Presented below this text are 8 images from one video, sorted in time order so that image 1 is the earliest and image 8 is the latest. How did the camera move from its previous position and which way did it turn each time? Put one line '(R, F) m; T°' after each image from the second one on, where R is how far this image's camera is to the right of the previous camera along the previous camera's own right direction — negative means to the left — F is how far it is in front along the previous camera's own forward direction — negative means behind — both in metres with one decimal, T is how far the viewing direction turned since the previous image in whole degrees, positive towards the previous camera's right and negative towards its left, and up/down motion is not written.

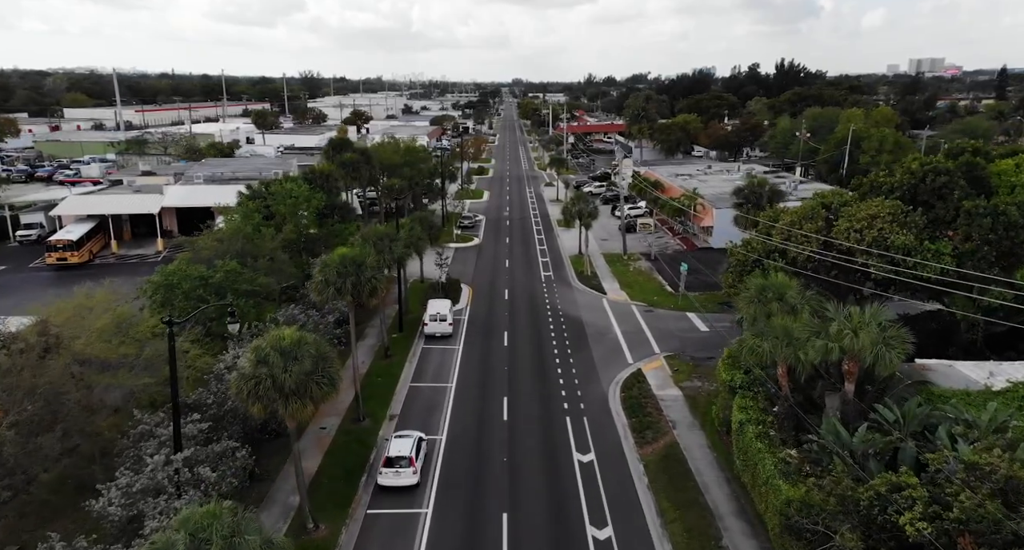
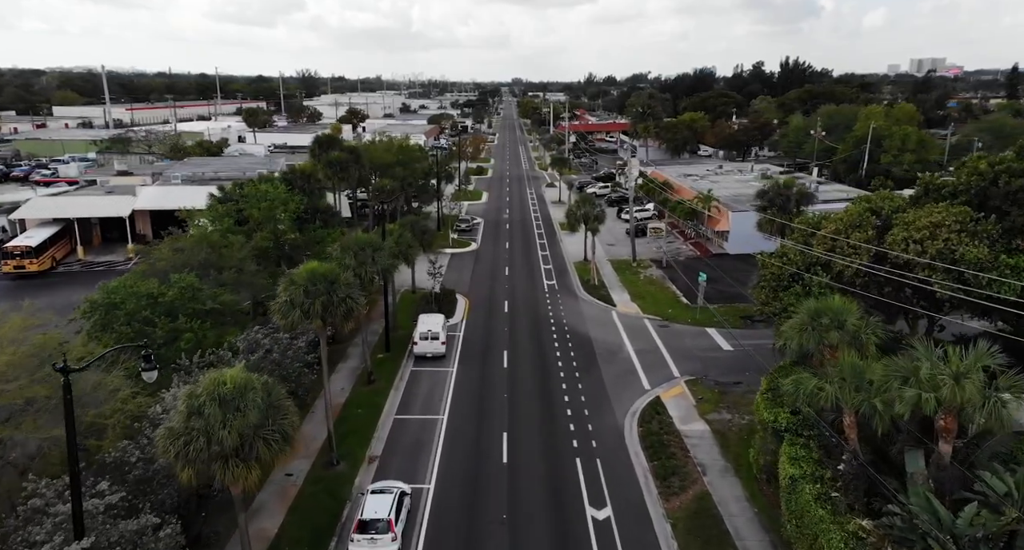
(0.0, +4.3) m; 0°
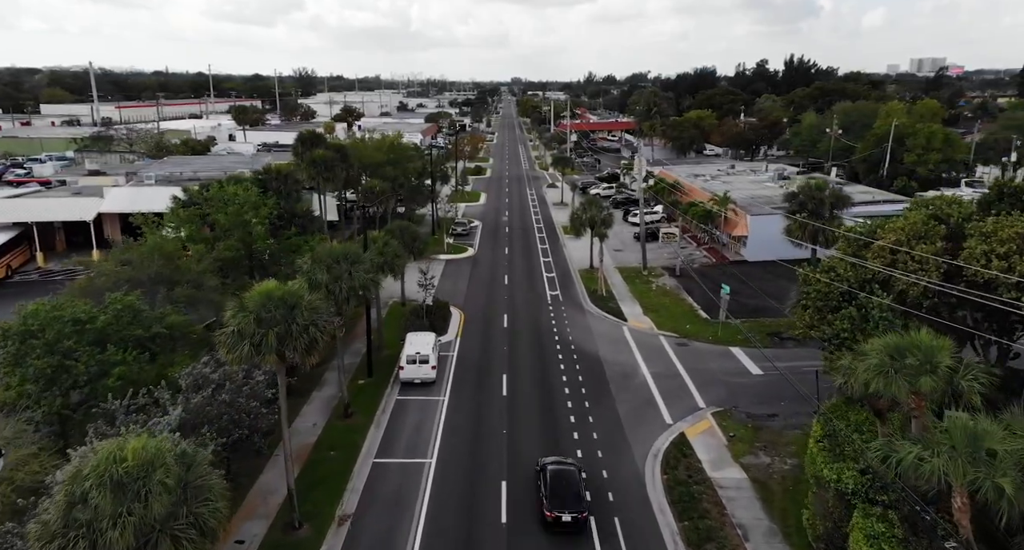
(0.0, +4.3) m; 0°
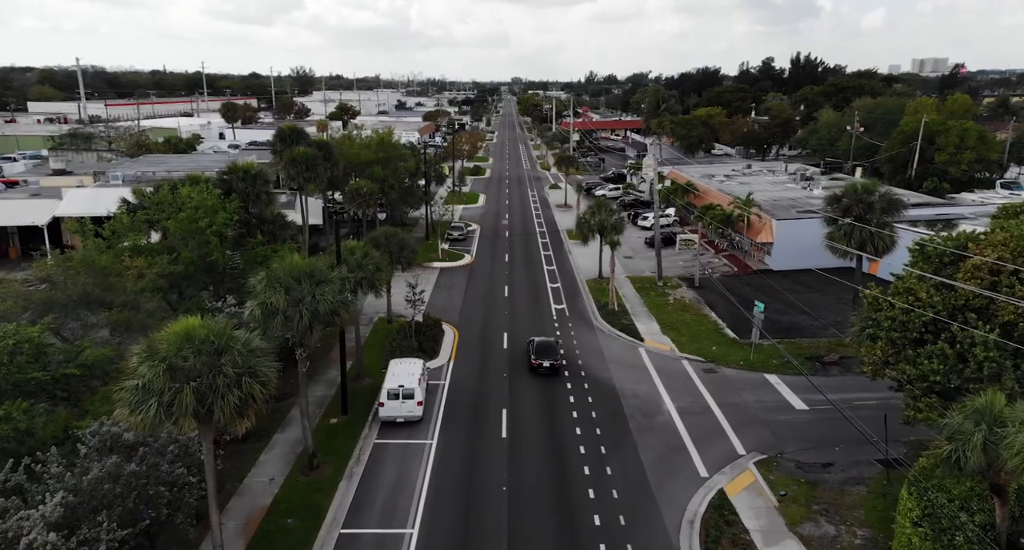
(0.0, +4.7) m; 0°
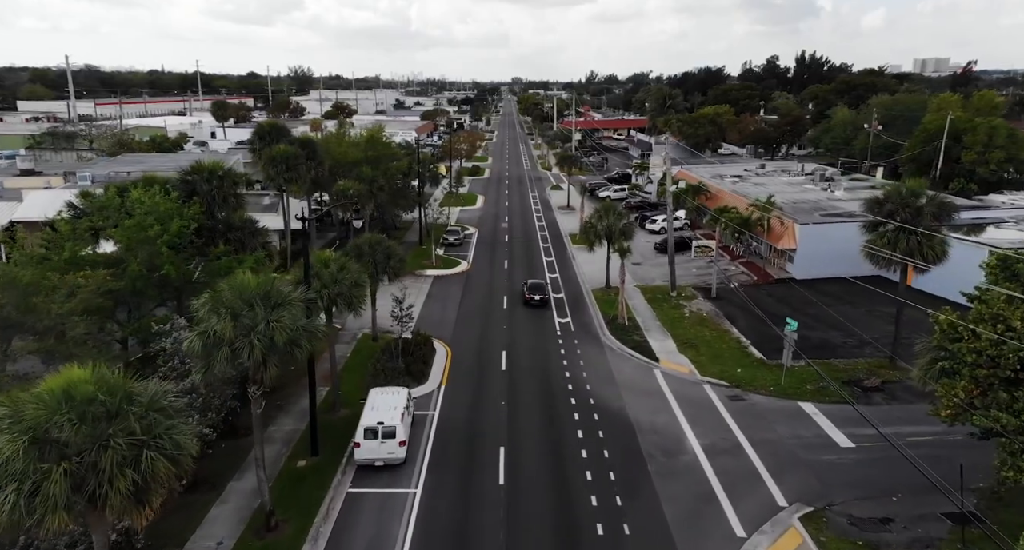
(0.0, +3.7) m; 0°
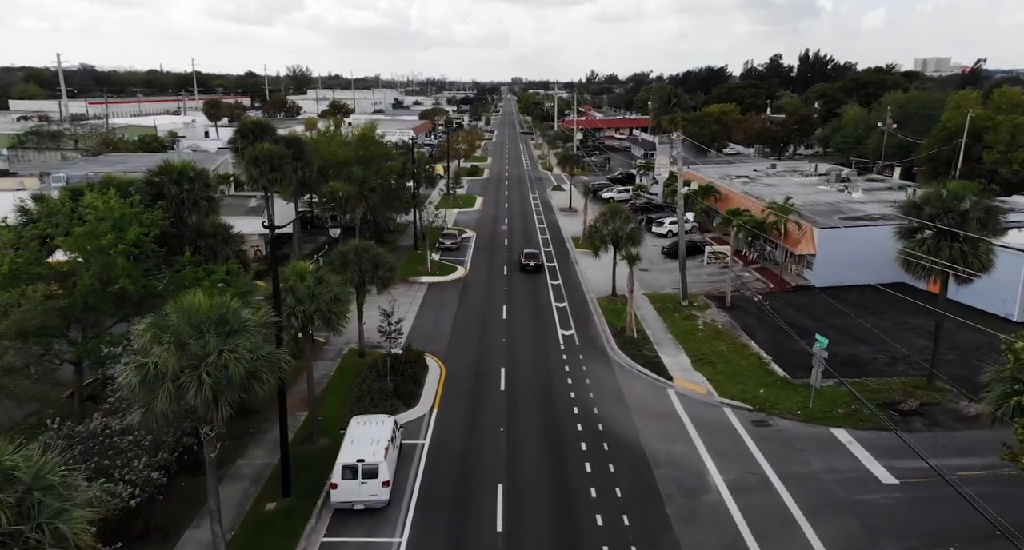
(0.0, +2.7) m; 0°
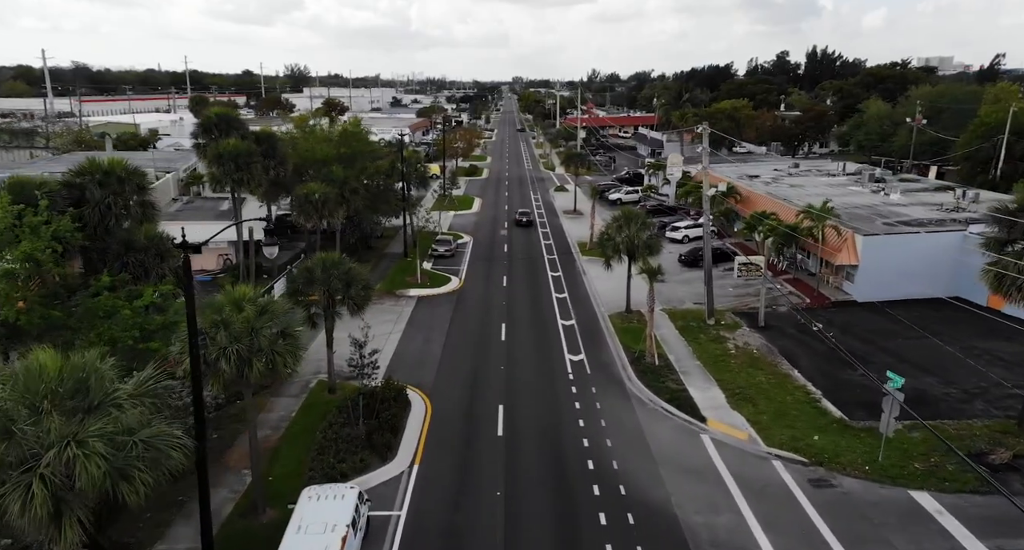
(0.0, +4.8) m; 0°
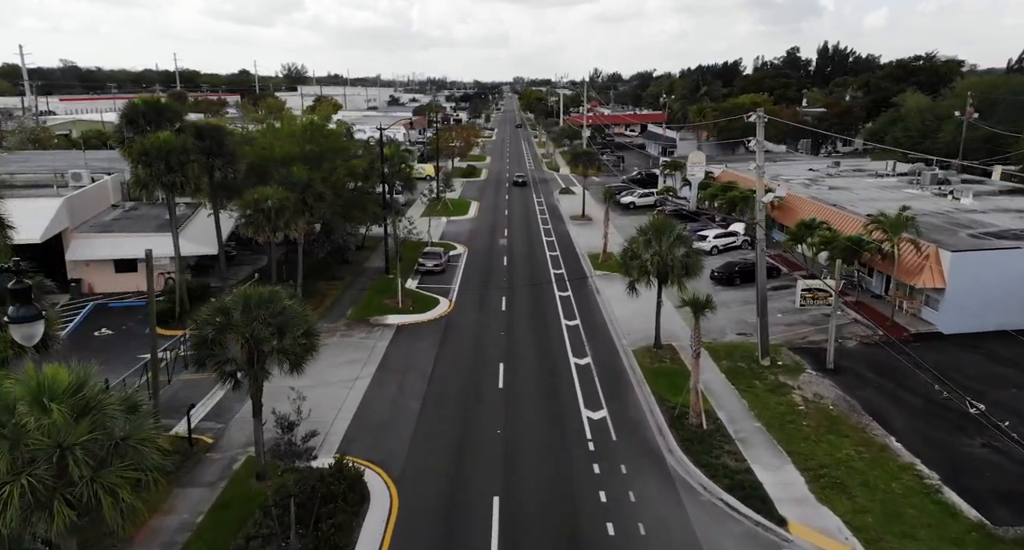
(0.0, +6.8) m; 0°
